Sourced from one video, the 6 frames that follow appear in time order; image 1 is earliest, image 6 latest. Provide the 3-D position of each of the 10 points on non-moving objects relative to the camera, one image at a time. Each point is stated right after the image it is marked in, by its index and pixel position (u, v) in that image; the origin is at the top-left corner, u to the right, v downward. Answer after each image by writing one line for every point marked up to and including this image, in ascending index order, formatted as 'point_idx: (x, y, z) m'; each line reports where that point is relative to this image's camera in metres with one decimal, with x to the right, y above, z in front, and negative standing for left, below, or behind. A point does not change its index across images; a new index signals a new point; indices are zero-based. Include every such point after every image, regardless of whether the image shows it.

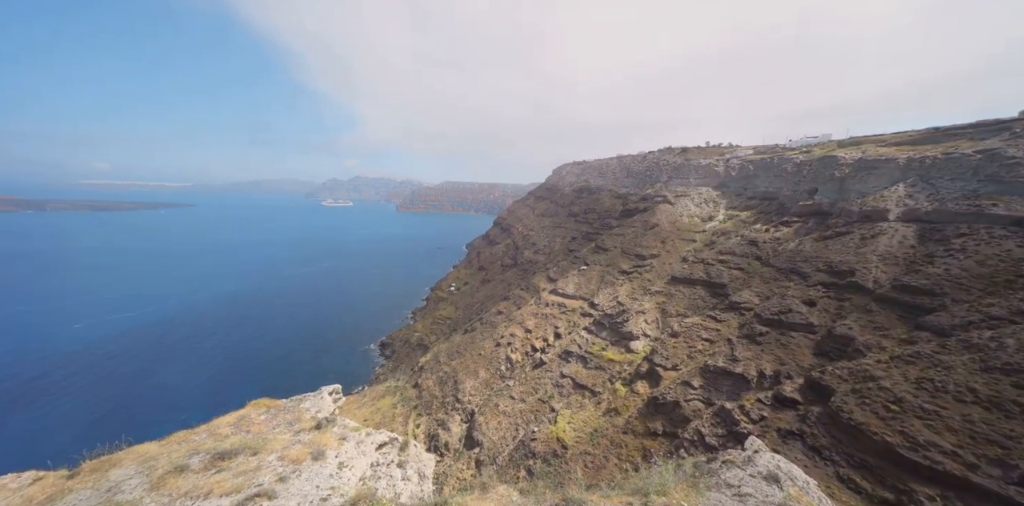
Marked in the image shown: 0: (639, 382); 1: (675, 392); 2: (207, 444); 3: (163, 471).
0: (+6.3, -6.9, +18.3) m
1: (+6.9, -6.2, +15.0) m
2: (-16.4, -10.3, +18.8) m
3: (-16.2, -10.2, +16.5) m
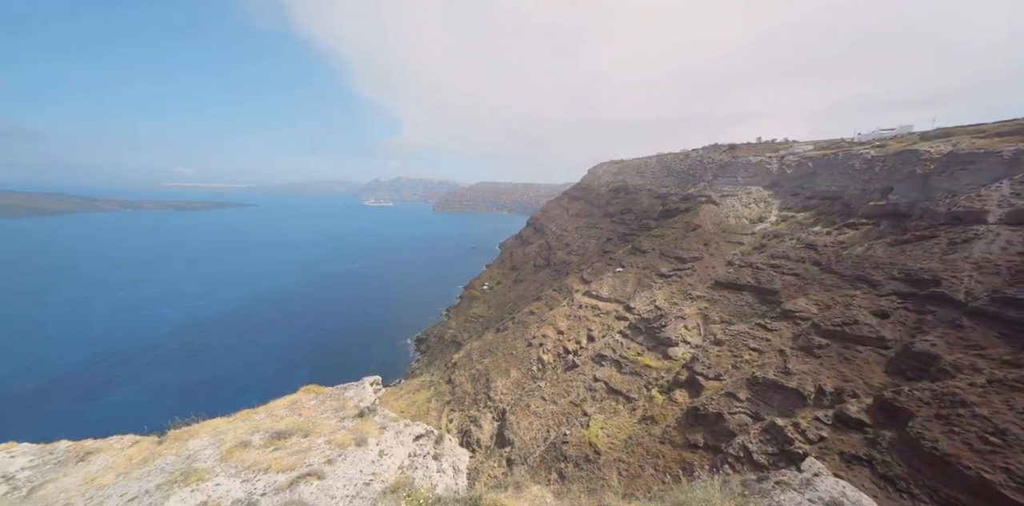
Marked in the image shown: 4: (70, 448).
0: (+8.2, -7.0, +17.6) m
1: (+8.4, -6.3, +14.3) m
2: (-14.4, -10.0, +20.3) m
3: (-14.5, -9.9, +18.0) m
4: (-22.6, -10.1, +19.0) m
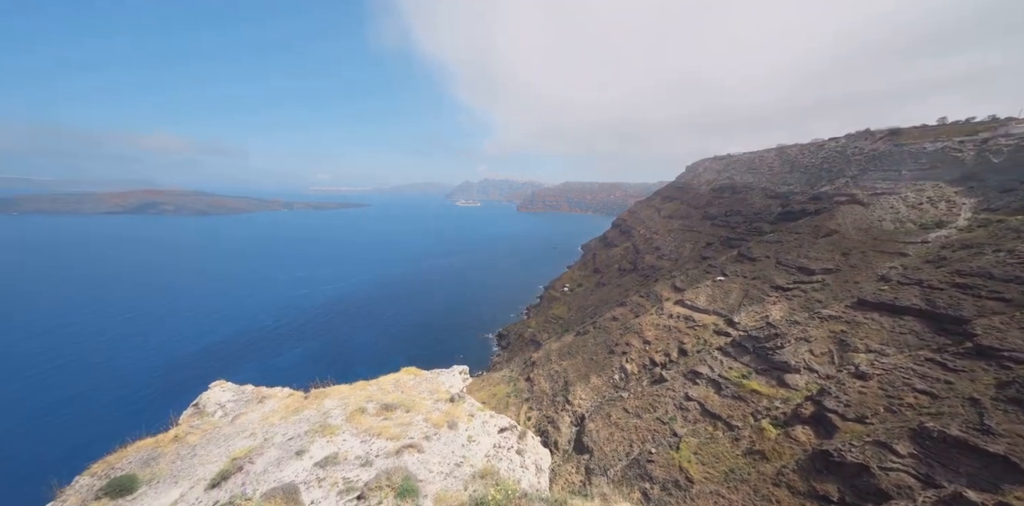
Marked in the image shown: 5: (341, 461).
0: (+12.4, -7.4, +14.9) m
1: (+11.9, -6.6, +11.6) m
2: (-9.1, -9.4, +22.9) m
3: (-9.6, -9.2, +20.7) m
4: (-17.3, -9.1, +23.5) m
5: (-8.0, -9.5, +16.3) m
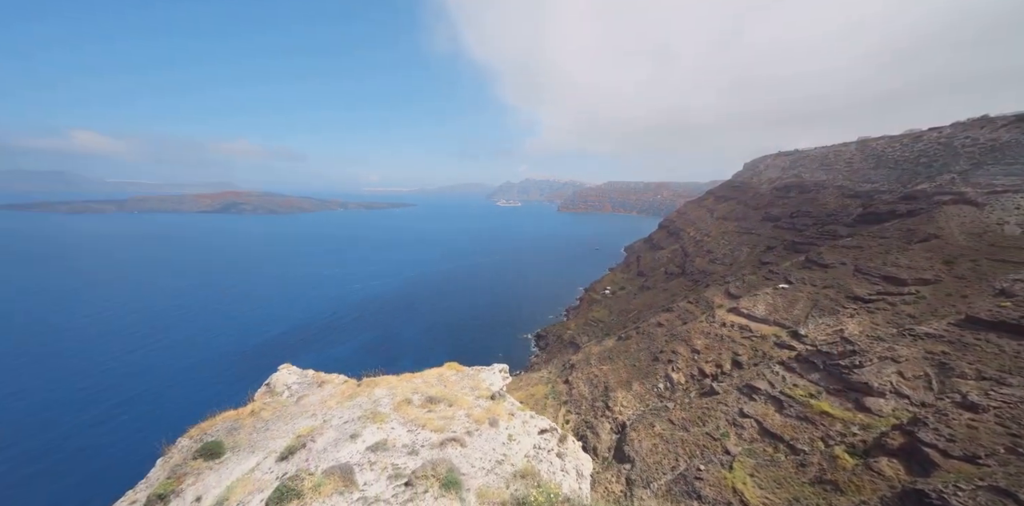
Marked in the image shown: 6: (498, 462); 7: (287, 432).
0: (+14.1, -7.6, +12.9) m
1: (+13.2, -6.8, +9.7) m
2: (-6.3, -9.1, +23.4) m
3: (-7.1, -8.9, +21.2) m
4: (-14.4, -8.7, +25.0) m
5: (-6.0, -9.3, +16.7) m
6: (-0.7, -10.3, +17.0) m
7: (-11.7, -9.3, +18.1) m
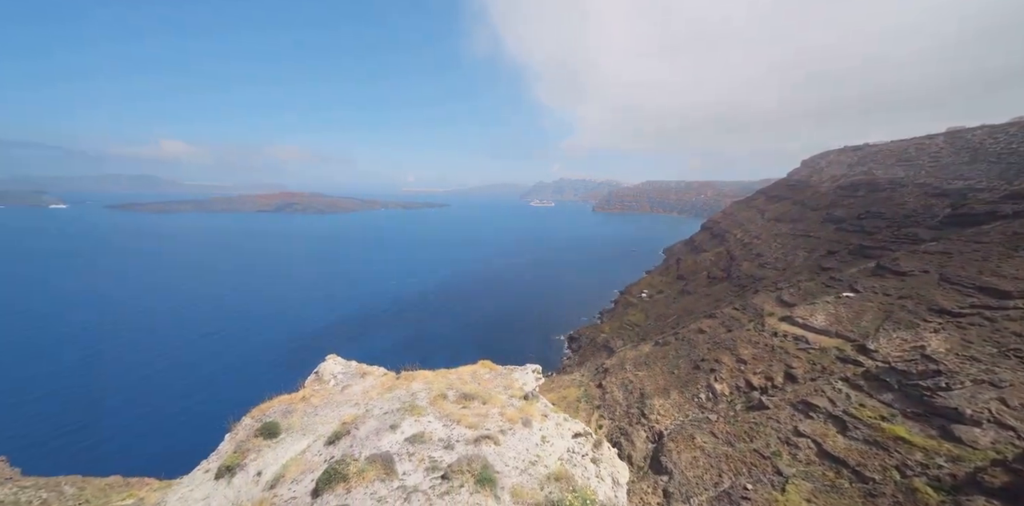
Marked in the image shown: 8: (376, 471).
0: (+15.4, -7.8, +10.9) m
1: (+14.2, -7.0, +7.8) m
2: (-3.9, -9.0, +23.3) m
3: (-4.9, -8.8, +21.3) m
4: (-11.8, -8.4, +25.7) m
5: (-4.3, -9.1, +16.7) m
6: (+1.0, -10.3, +16.4) m
7: (-9.8, -9.1, +18.7) m
8: (-5.7, -9.0, +14.5) m
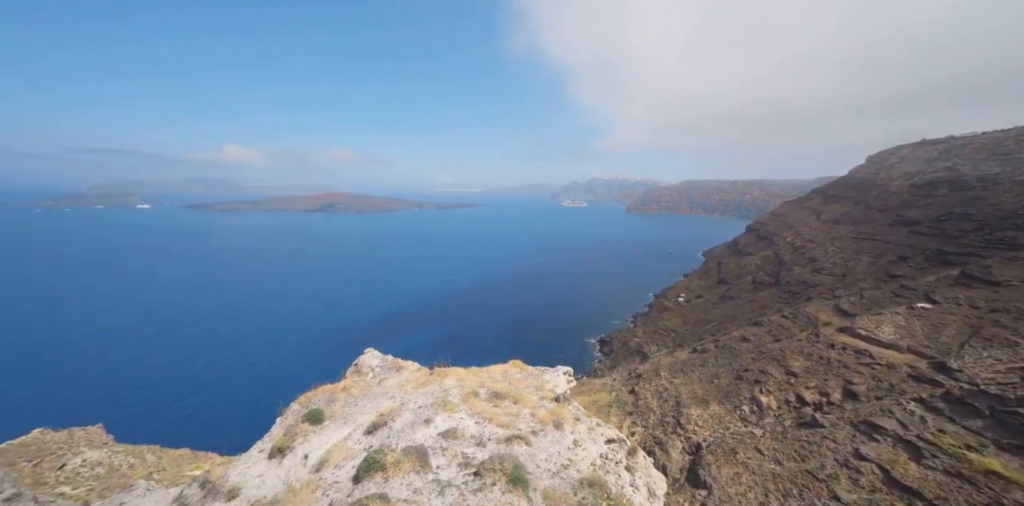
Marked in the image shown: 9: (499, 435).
0: (+16.5, -8.0, +8.9) m
1: (+15.0, -7.2, +5.9) m
2: (-1.6, -8.8, +23.0) m
3: (-2.8, -8.6, +21.1) m
4: (-9.2, -8.1, +26.1) m
5: (-2.6, -9.0, +16.4) m
6: (+2.6, -10.2, +15.7) m
7: (-7.9, -8.8, +18.9) m
8: (-4.2, -8.8, +14.4) m
9: (-0.6, -9.2, +16.8) m
